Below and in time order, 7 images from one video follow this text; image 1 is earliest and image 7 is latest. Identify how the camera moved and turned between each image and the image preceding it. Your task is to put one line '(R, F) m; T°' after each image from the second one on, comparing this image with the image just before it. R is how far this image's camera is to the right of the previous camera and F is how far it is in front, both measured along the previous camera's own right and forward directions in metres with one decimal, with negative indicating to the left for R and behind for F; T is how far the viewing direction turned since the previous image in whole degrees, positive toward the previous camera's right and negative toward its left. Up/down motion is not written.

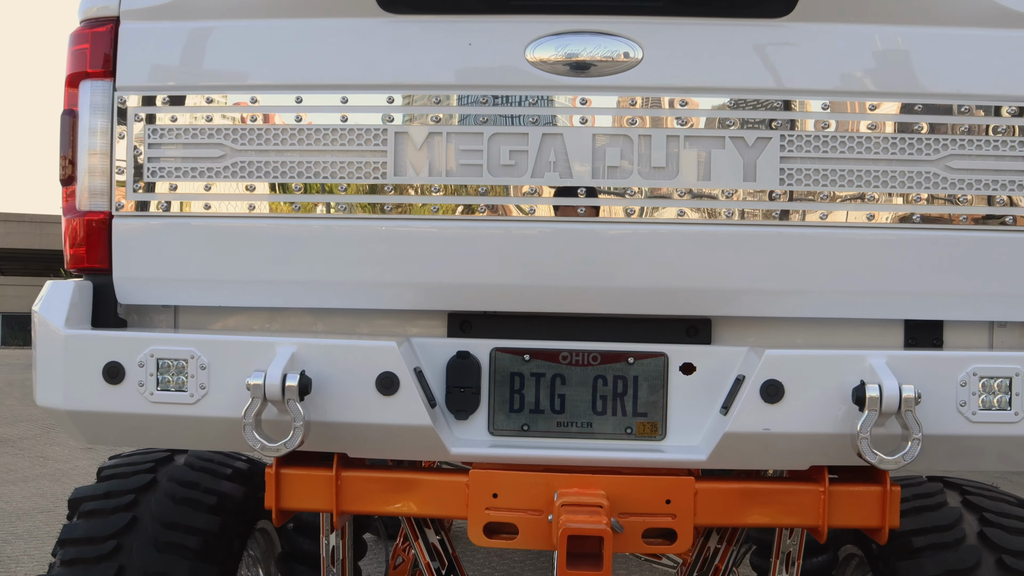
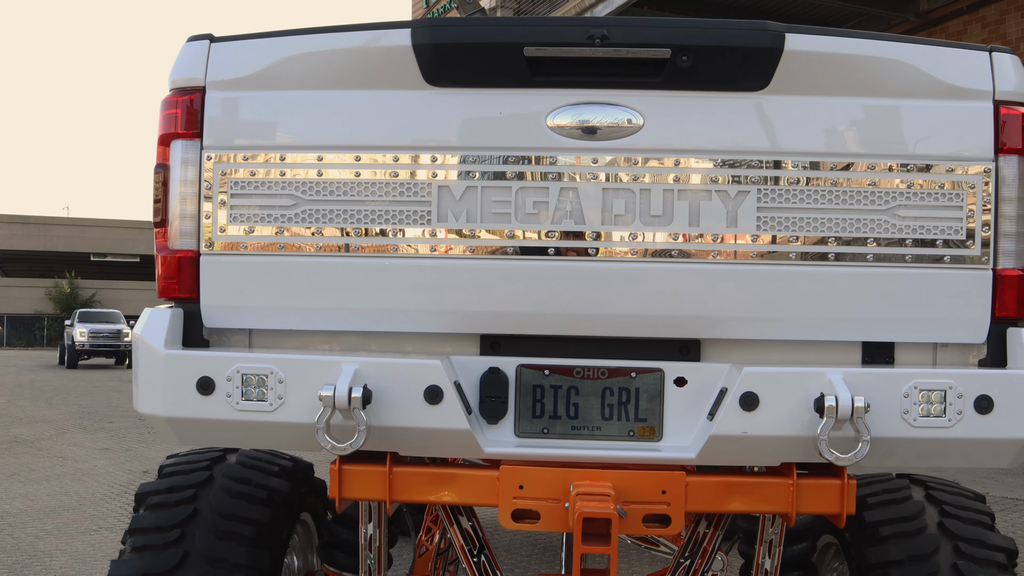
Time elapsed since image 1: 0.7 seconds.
(0.0, -0.3) m; 0°
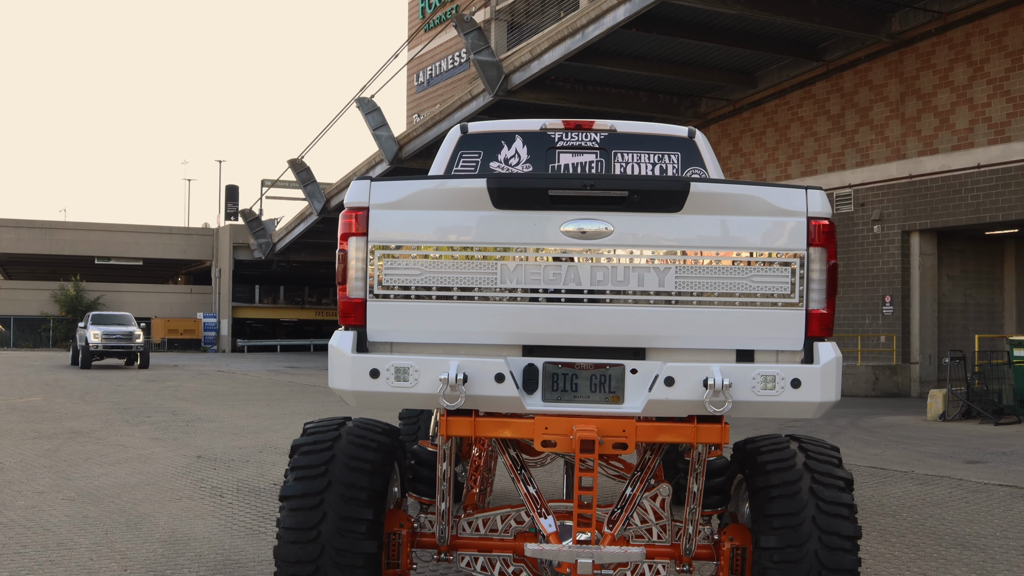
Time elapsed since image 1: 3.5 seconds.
(-0.1, -1.6) m; 0°
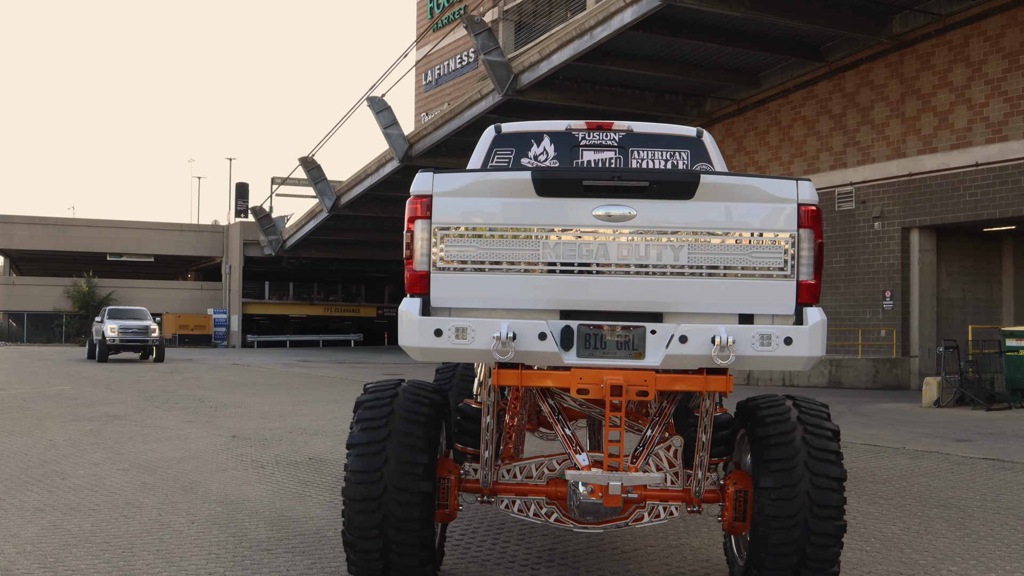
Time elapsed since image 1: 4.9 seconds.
(-0.2, -0.7) m; 0°
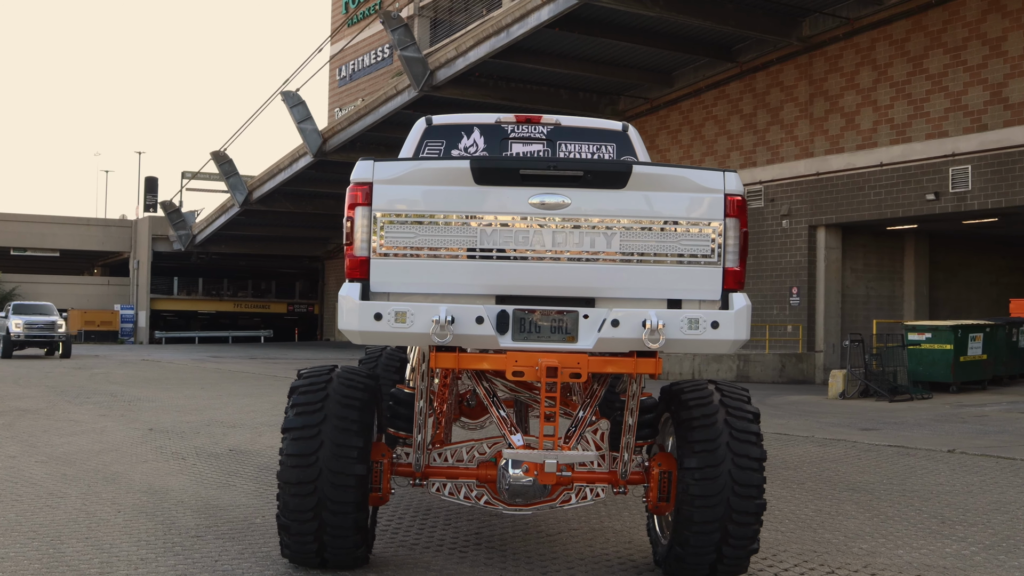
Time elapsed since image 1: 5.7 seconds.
(-0.1, -0.1) m; +5°
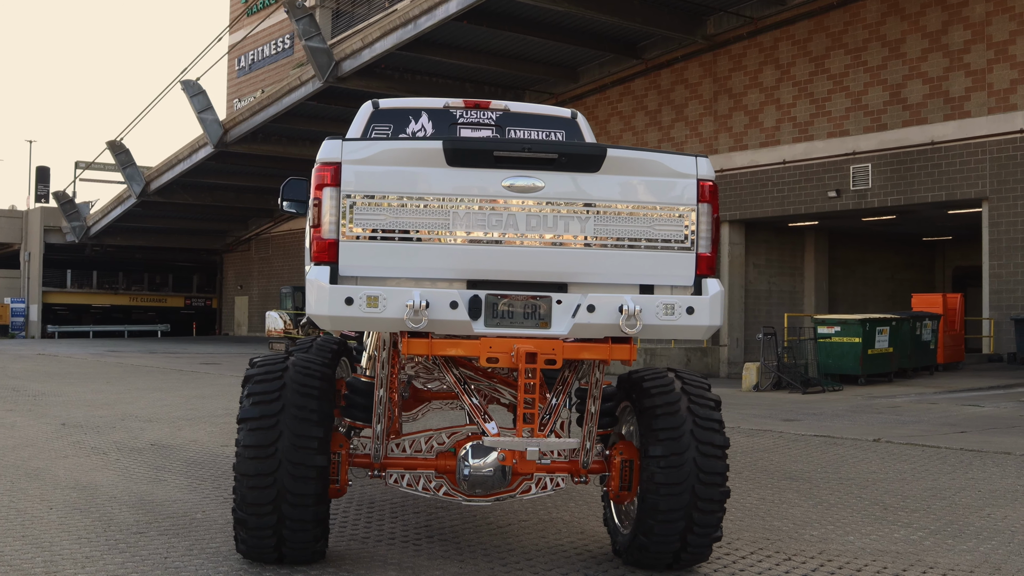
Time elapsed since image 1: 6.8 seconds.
(-0.3, +0.1) m; +6°
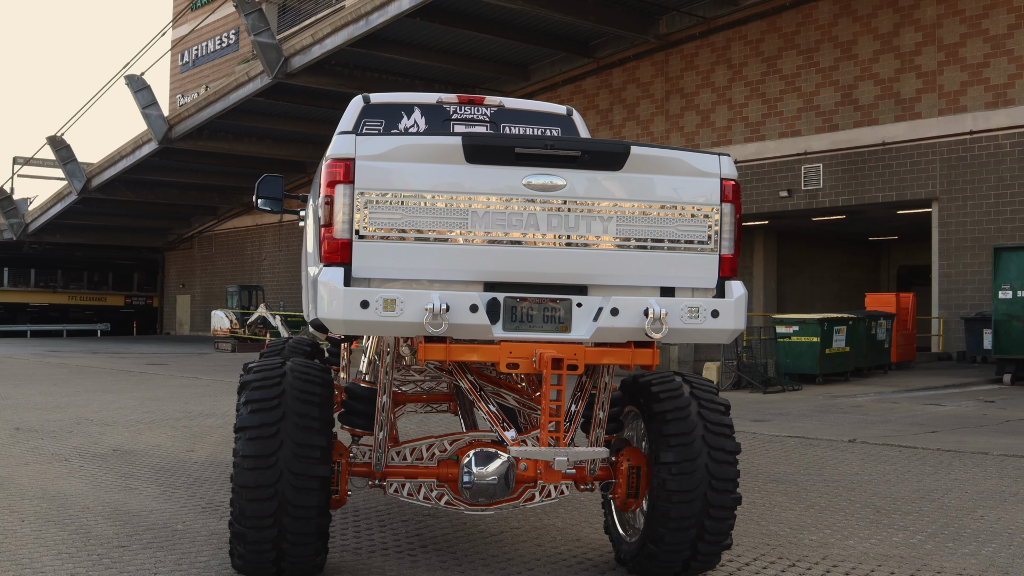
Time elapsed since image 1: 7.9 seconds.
(-0.3, +0.2) m; +3°
